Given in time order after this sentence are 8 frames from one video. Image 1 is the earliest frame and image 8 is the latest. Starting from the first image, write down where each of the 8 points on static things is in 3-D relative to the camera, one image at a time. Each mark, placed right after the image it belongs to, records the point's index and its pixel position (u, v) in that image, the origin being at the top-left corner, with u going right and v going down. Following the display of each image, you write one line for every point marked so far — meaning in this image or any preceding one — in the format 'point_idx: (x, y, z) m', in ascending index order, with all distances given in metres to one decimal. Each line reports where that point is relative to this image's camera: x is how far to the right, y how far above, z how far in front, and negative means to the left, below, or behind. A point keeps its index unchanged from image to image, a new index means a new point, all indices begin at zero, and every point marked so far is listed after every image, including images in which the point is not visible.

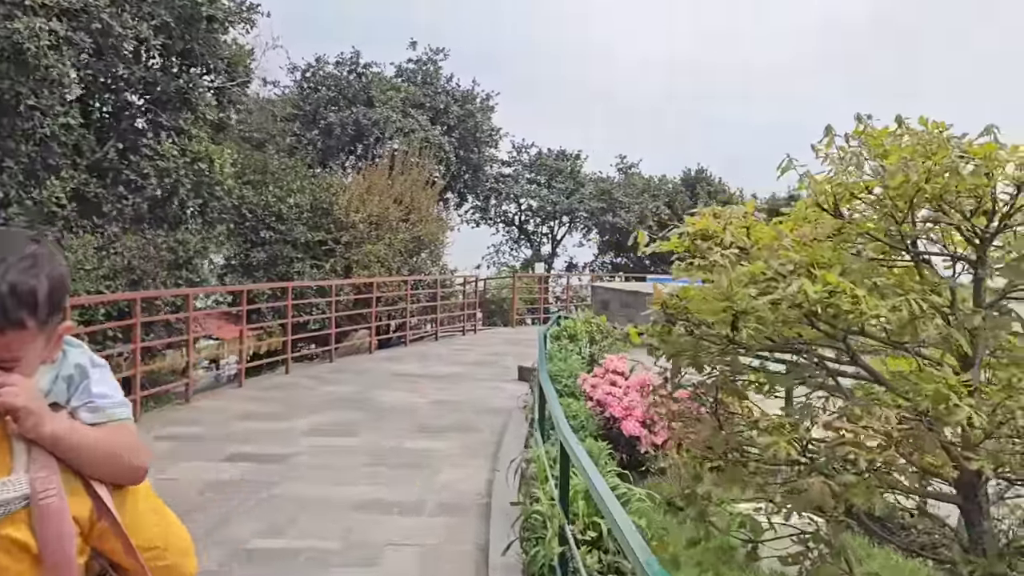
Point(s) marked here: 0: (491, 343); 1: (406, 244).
0: (-0.3, -0.8, +12.4) m
1: (-1.6, +0.7, +12.4) m
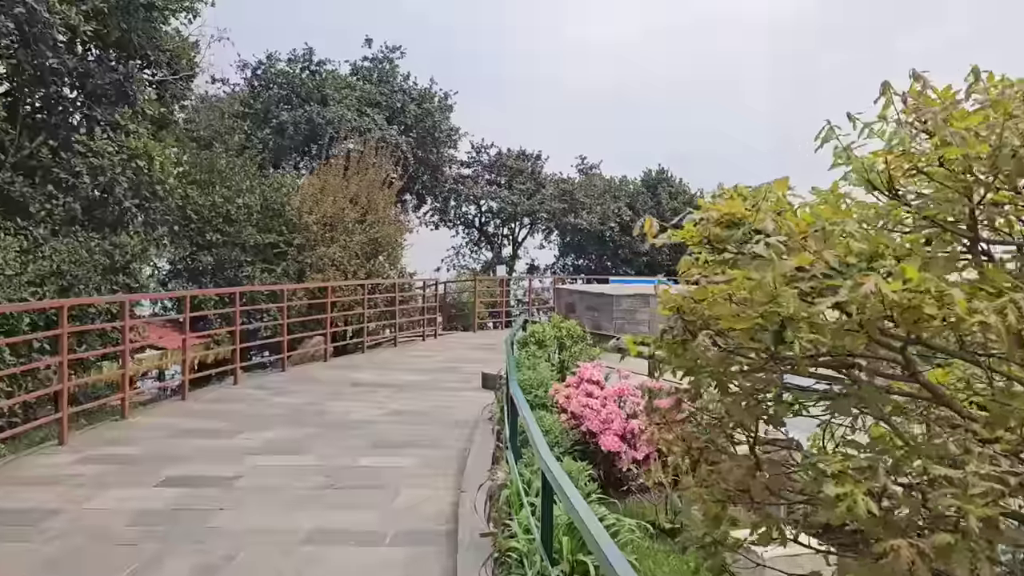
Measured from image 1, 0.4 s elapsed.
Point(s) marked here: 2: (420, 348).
0: (-0.9, -0.9, +12.0) m
1: (-2.1, +0.6, +11.9) m
2: (-1.3, -0.9, +11.9) m
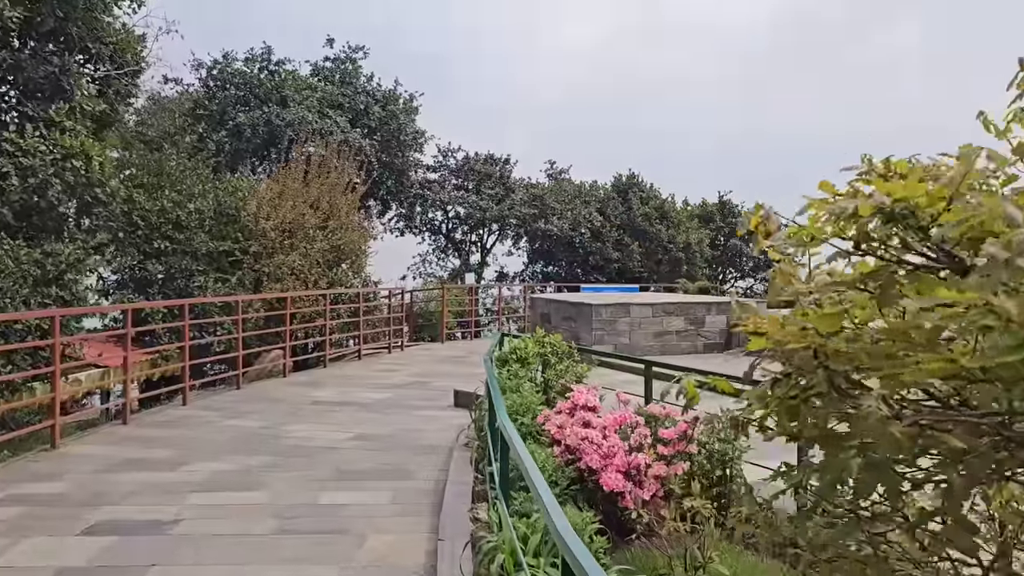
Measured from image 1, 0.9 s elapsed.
0: (-1.2, -1.0, +11.4) m
1: (-2.5, +0.5, +11.2) m
2: (-1.7, -1.0, +11.2) m
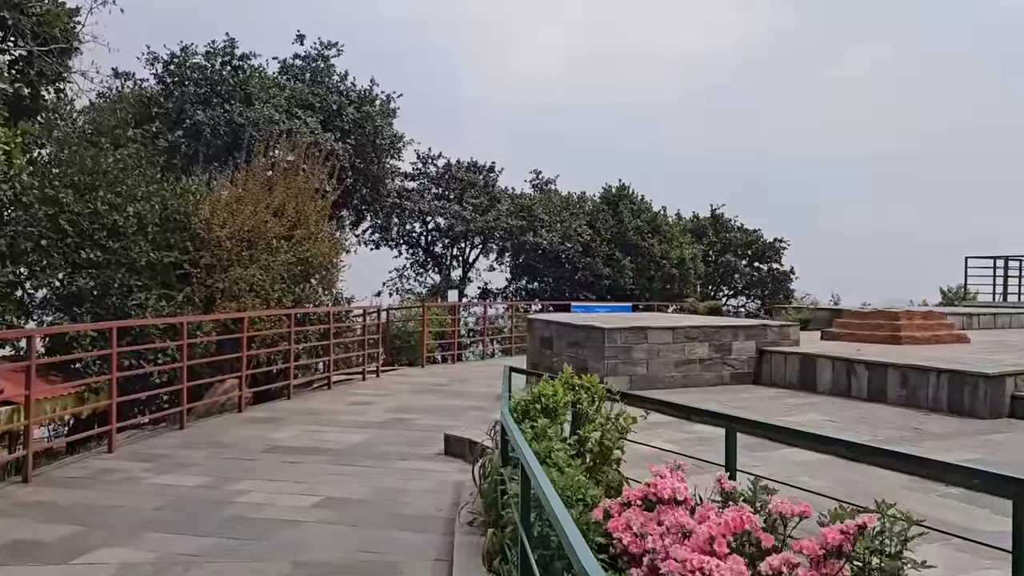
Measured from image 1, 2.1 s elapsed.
0: (-1.3, -1.2, +9.9) m
1: (-2.6, +0.3, +9.8) m
2: (-1.8, -1.2, +9.8) m
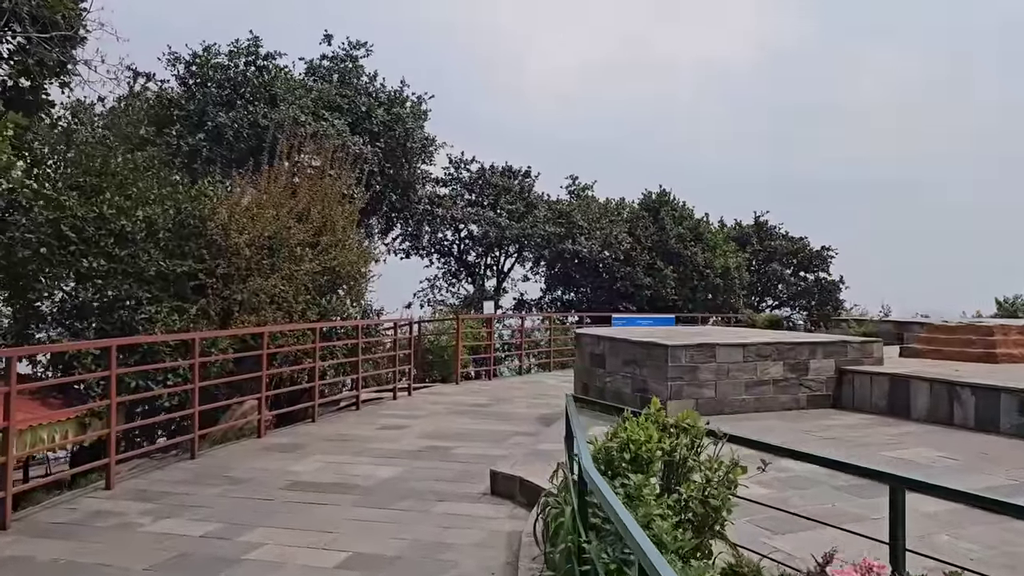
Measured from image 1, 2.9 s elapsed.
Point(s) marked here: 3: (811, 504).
0: (-0.9, -1.3, +9.1) m
1: (-2.1, +0.1, +9.0) m
2: (-1.3, -1.3, +9.0) m
3: (+1.6, -1.1, +4.4) m
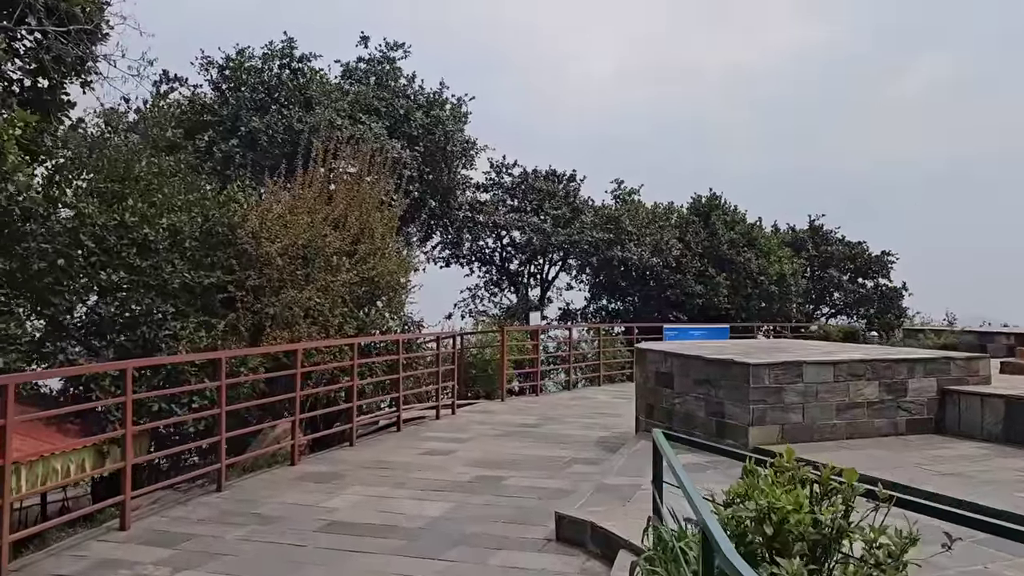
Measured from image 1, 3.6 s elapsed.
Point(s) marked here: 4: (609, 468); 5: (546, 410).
0: (-0.3, -1.5, +8.4) m
1: (-1.6, 0.0, +8.4) m
2: (-0.8, -1.5, +8.3) m
3: (+1.9, -1.2, +3.6) m
4: (+0.7, -1.3, +6.0) m
5: (+0.4, -1.5, +10.2) m
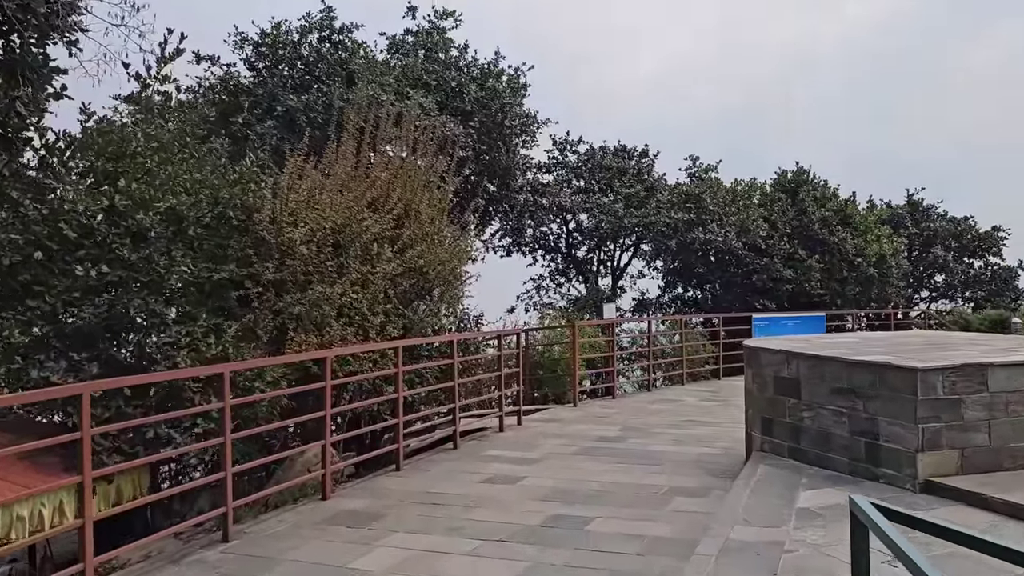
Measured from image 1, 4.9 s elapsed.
0: (+0.3, -1.4, +7.0) m
1: (-1.0, +0.1, +7.0) m
2: (-0.1, -1.4, +6.9) m
3: (+2.2, -1.1, +2.0) m
4: (+1.2, -1.2, +4.5) m
5: (+1.2, -1.4, +8.7) m
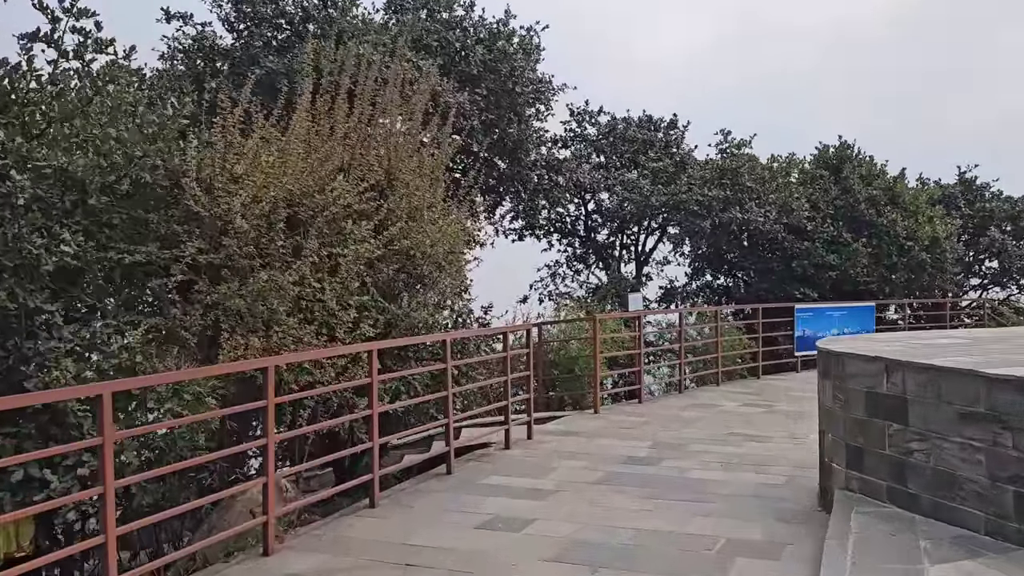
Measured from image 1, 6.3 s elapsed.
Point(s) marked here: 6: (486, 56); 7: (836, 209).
0: (+0.4, -1.3, +5.6) m
1: (-0.9, +0.2, +5.7) m
2: (-0.1, -1.3, +5.5) m
3: (+2.2, -1.1, +0.6) m
4: (+1.2, -1.1, +3.1) m
5: (+1.3, -1.2, +7.3) m
6: (-0.3, +3.0, +10.9) m
7: (+5.4, +1.3, +13.9) m
